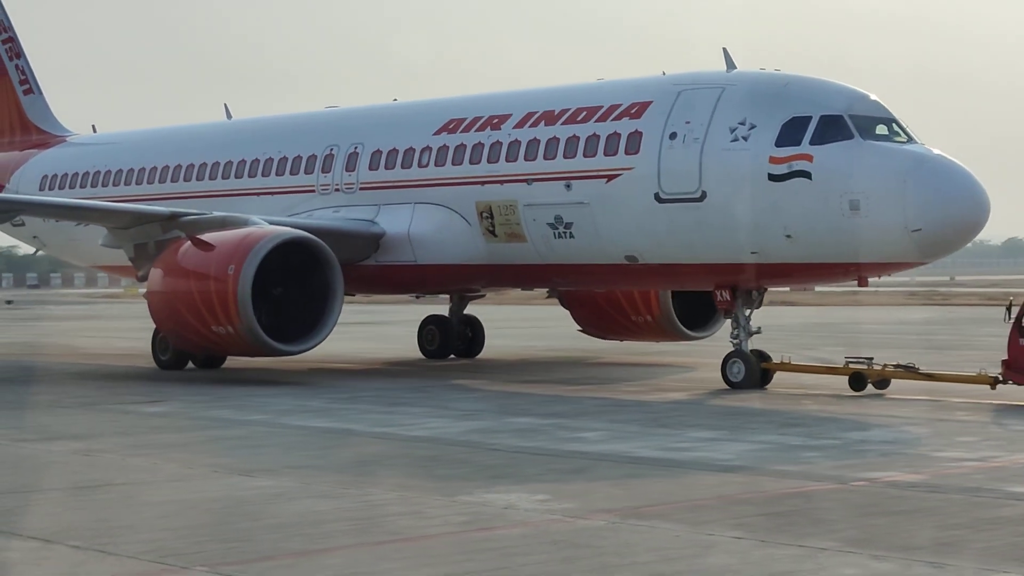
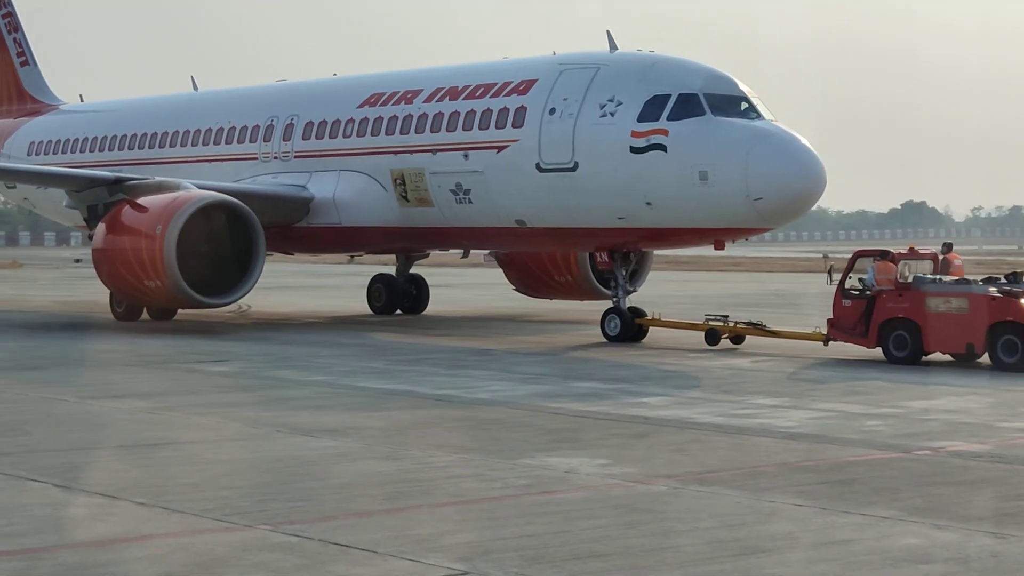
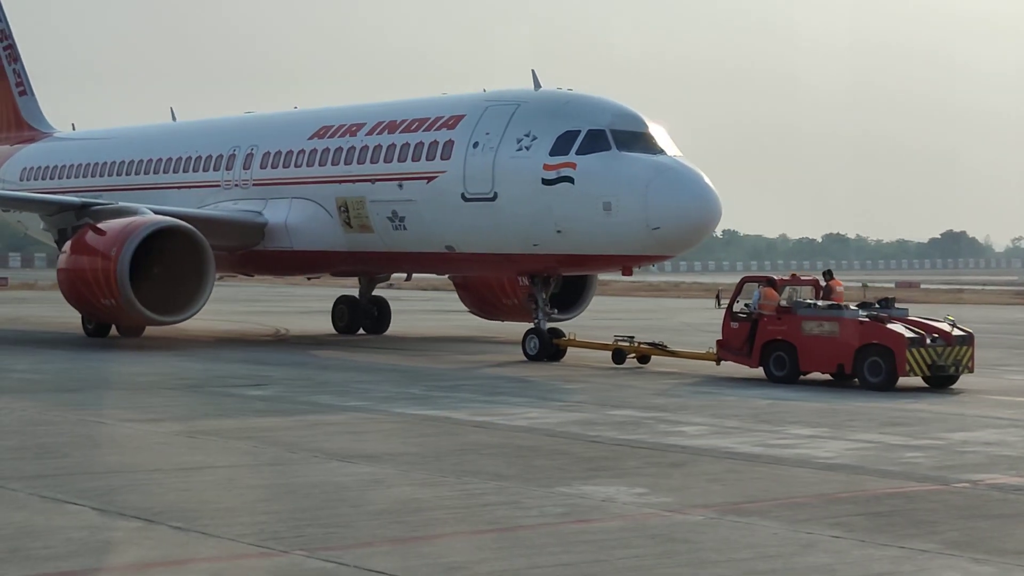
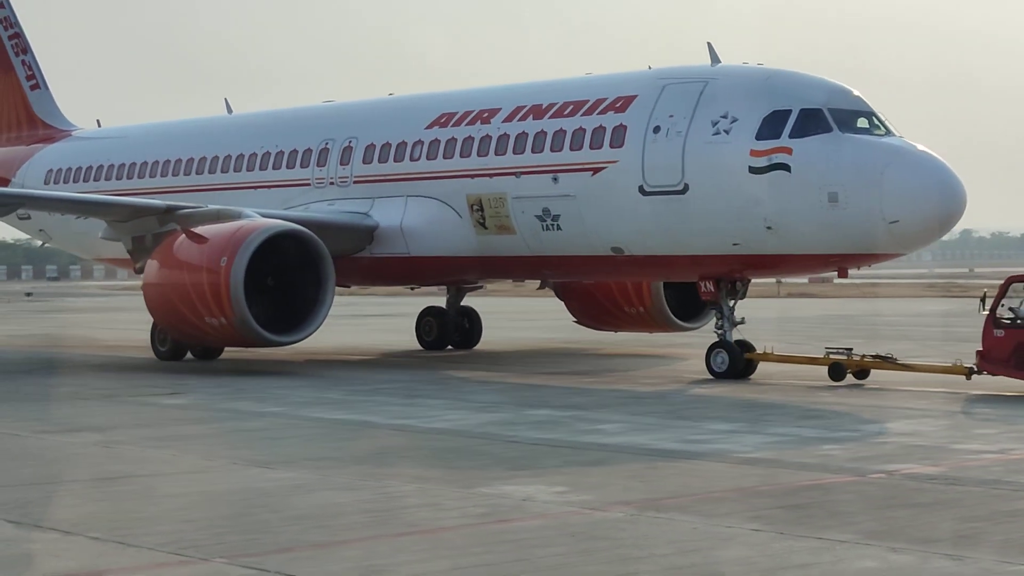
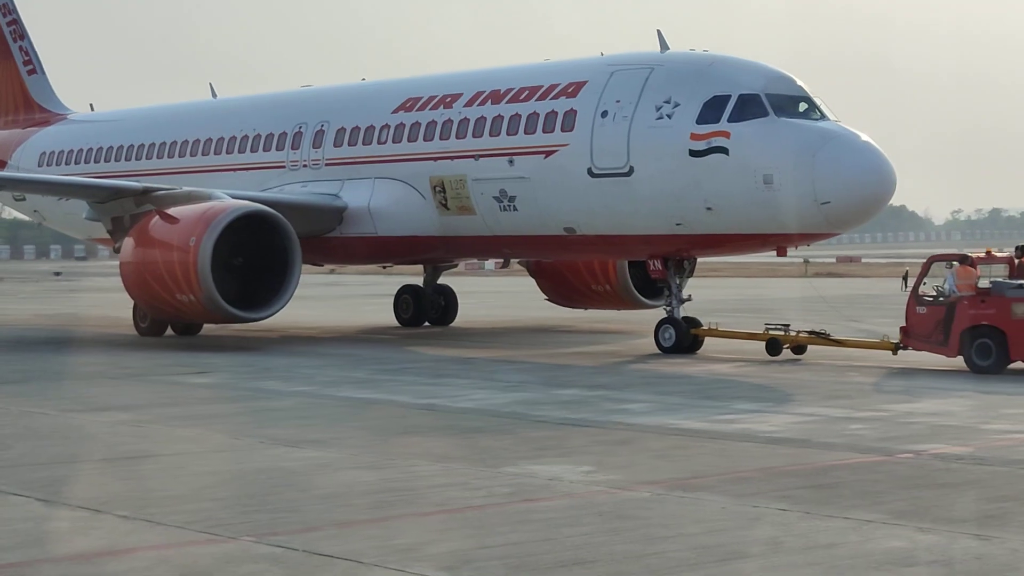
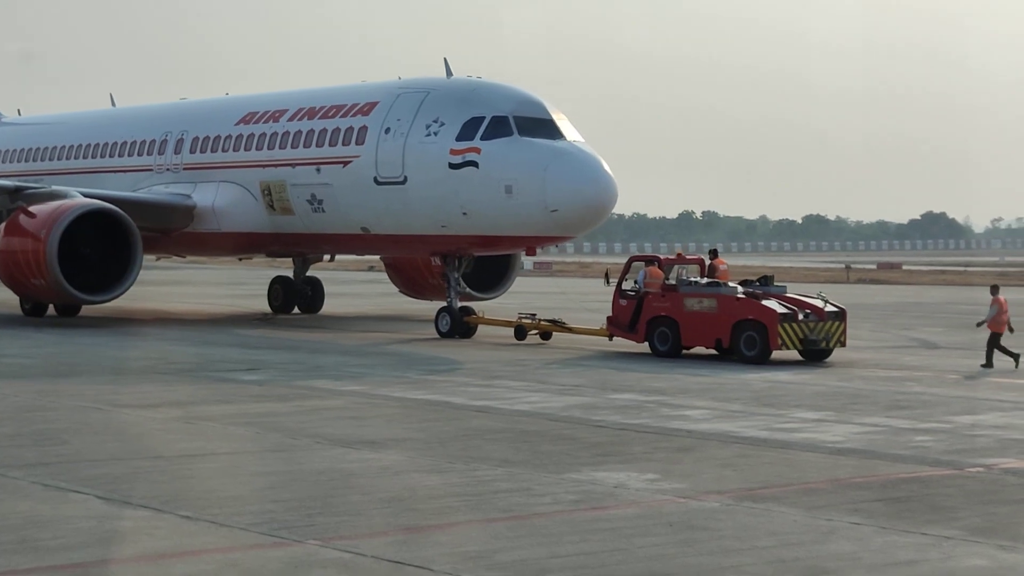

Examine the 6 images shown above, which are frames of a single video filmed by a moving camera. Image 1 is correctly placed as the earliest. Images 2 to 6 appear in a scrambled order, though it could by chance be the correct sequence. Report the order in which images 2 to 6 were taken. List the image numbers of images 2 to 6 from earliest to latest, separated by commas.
4, 5, 2, 3, 6
